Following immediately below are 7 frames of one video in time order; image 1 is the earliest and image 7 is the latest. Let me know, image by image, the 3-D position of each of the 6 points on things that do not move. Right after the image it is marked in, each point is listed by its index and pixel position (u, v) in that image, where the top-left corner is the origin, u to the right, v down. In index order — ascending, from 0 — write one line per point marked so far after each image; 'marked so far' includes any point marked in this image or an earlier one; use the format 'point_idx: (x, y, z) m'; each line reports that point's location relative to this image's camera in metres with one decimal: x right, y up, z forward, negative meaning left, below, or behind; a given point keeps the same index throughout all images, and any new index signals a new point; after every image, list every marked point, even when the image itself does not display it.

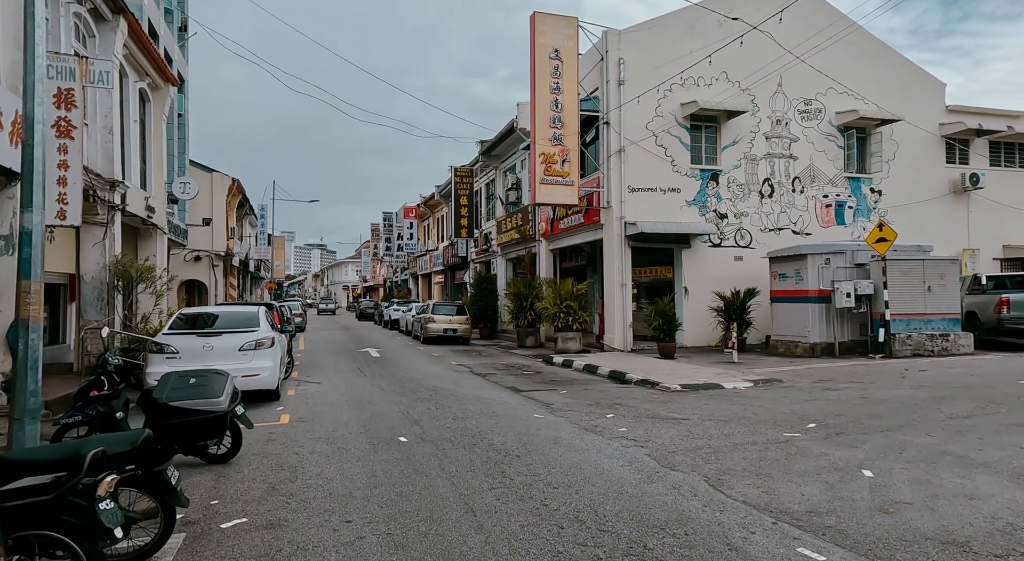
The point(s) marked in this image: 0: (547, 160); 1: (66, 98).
0: (+1.0, +3.3, +18.3) m
1: (-6.9, +2.8, +10.5) m
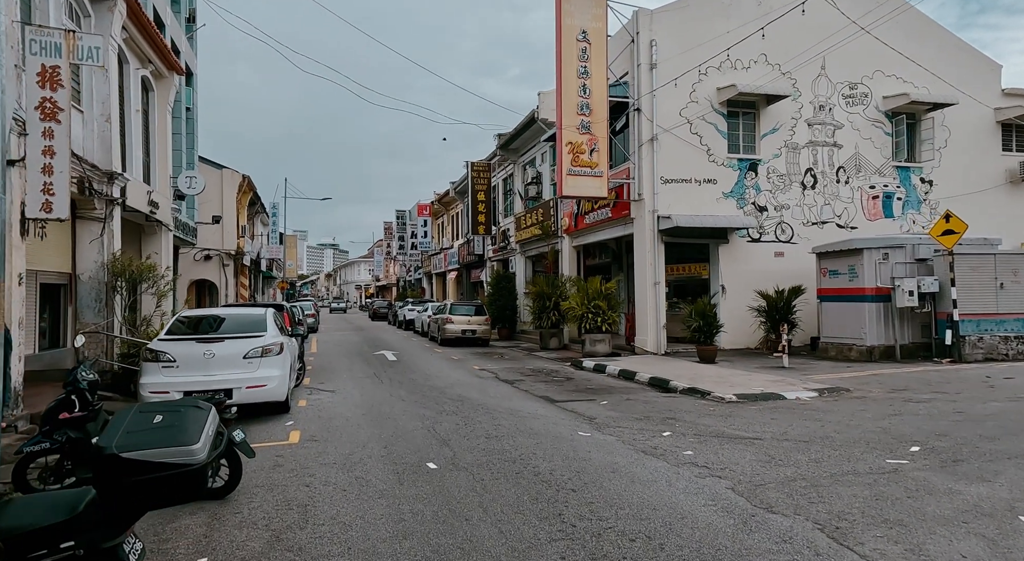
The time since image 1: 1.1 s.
0: (+1.6, +3.3, +17.1) m
1: (-6.4, +2.8, +9.4) m
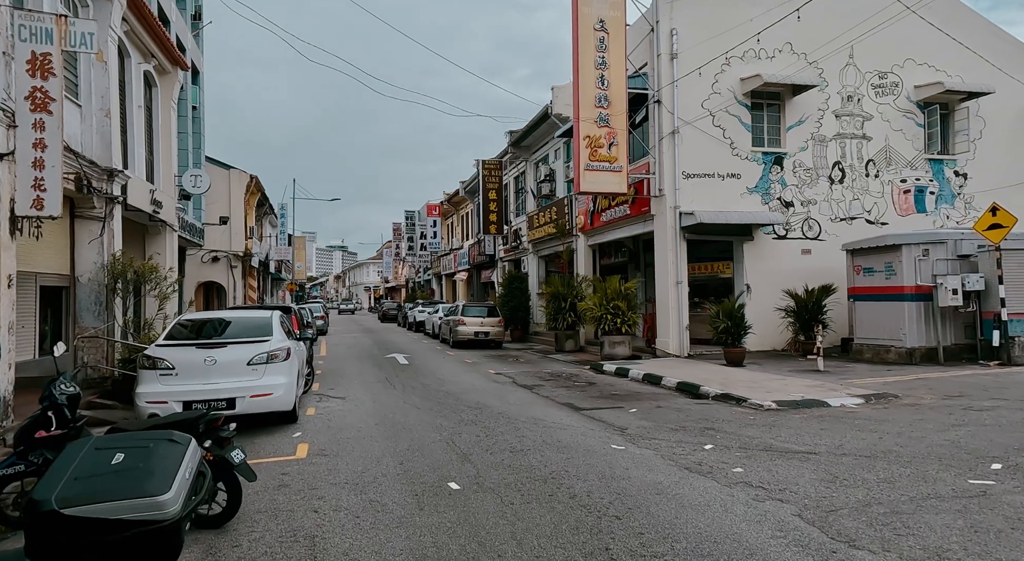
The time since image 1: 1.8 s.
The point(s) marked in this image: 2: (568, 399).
0: (+2.0, +3.3, +16.4) m
1: (-6.1, +2.8, +8.9) m
2: (+0.9, -1.9, +11.0) m
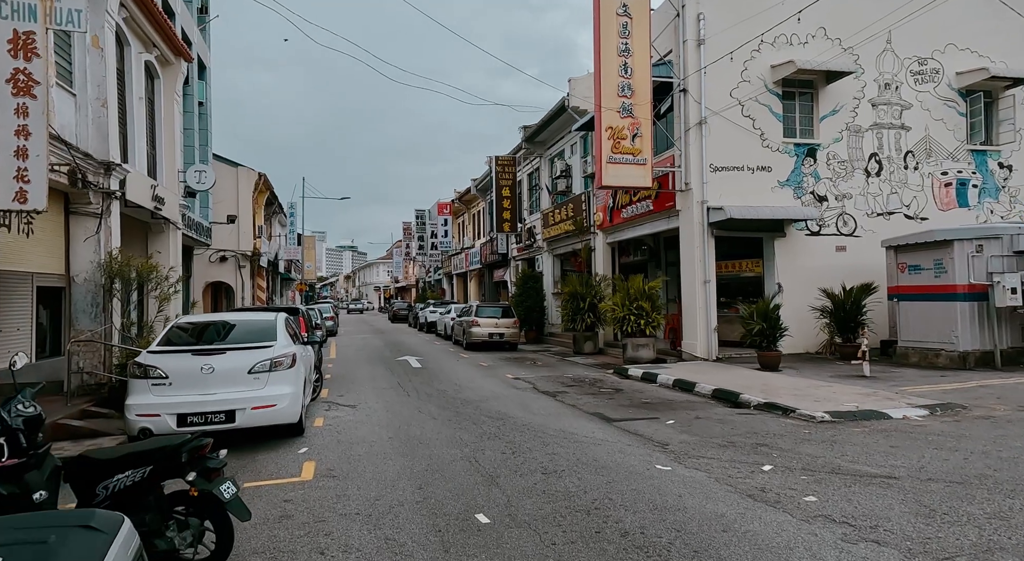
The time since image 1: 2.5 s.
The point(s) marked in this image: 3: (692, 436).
0: (+2.4, +3.3, +15.6) m
1: (-5.8, +2.8, +8.1) m
2: (+1.3, -1.9, +10.2) m
3: (+2.1, -1.8, +7.9) m
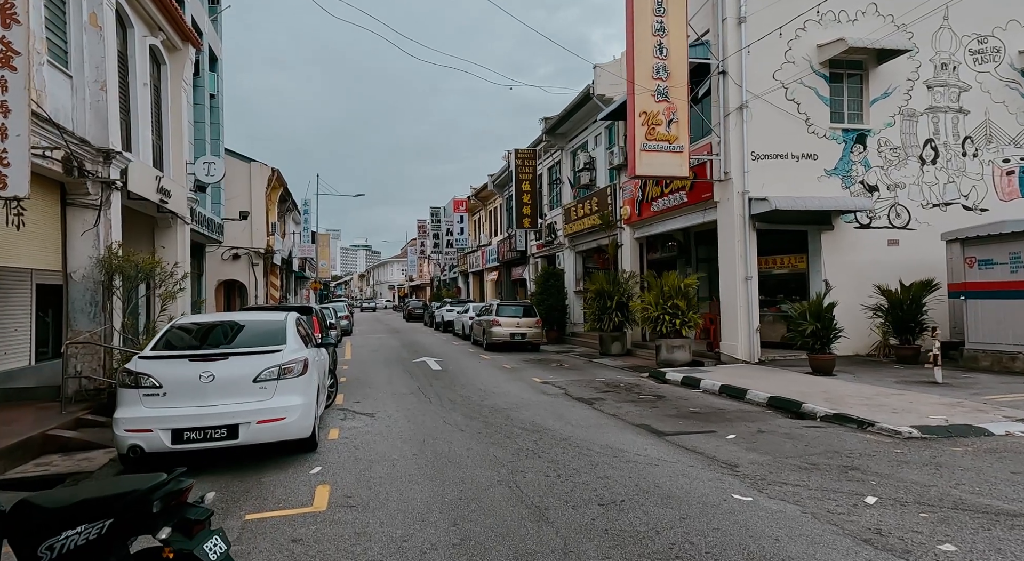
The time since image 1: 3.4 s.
0: (+2.9, +3.4, +14.5) m
1: (-5.4, +2.8, +7.2) m
2: (+1.7, -1.9, +9.2) m
3: (+2.5, -1.7, +6.9) m
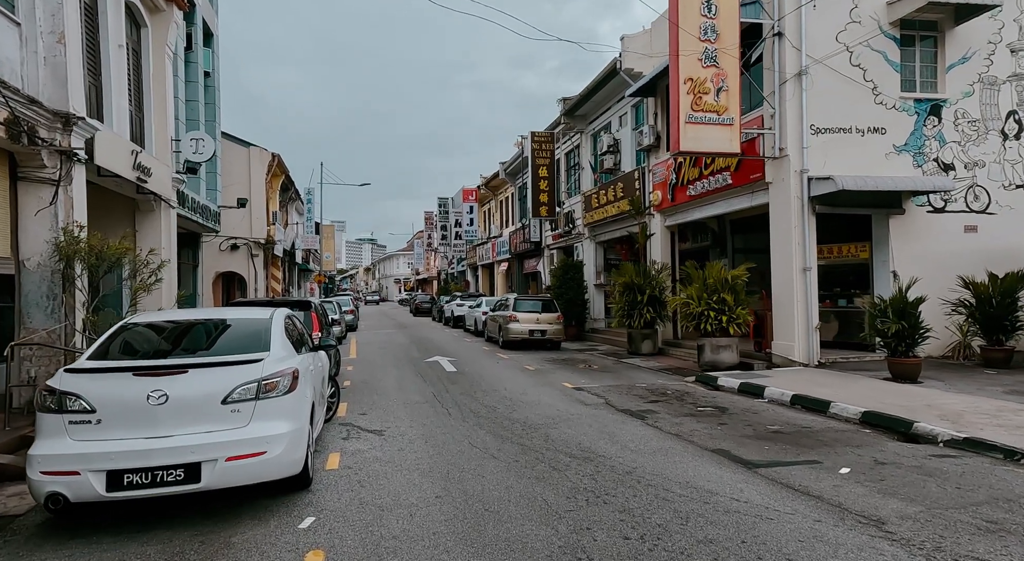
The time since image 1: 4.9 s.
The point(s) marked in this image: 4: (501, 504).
0: (+3.4, +3.6, +12.7) m
1: (-4.9, +3.0, +5.4) m
2: (+2.2, -1.7, +7.4) m
3: (+3.0, -1.6, +5.1) m
4: (-0.1, -1.7, +5.2) m
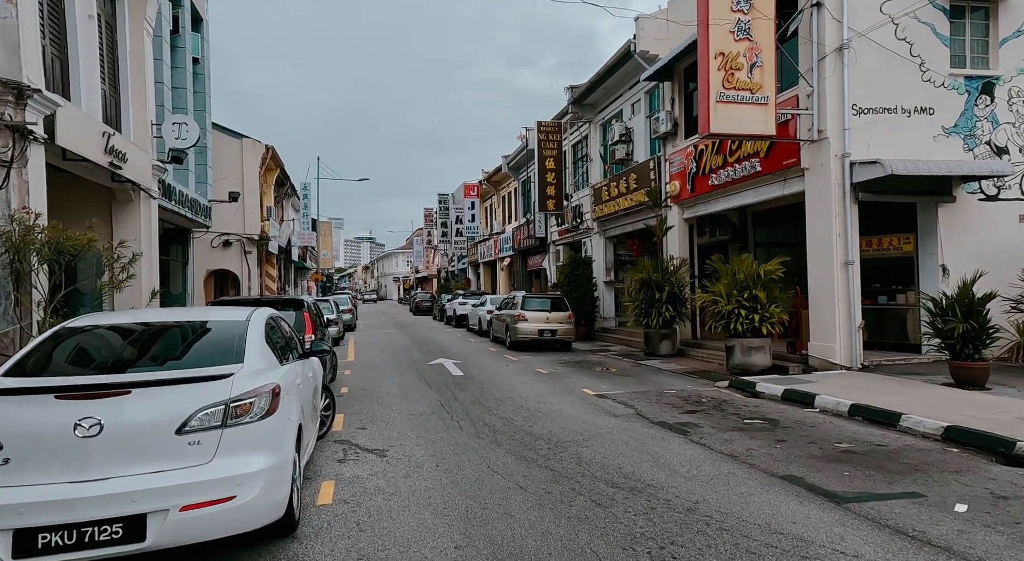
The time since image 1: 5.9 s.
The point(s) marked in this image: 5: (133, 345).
0: (+3.7, +3.7, +11.5) m
1: (-4.7, +3.0, +4.3) m
2: (+2.4, -1.7, +6.2) m
3: (+3.2, -1.6, +3.9) m
4: (+0.1, -1.6, +4.0) m
5: (-3.0, -0.5, +4.9) m
